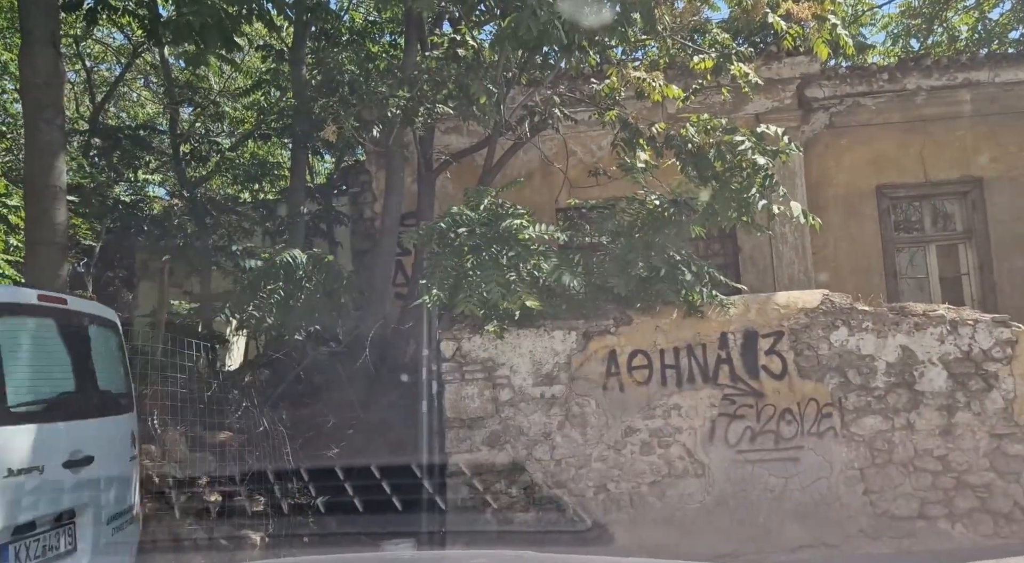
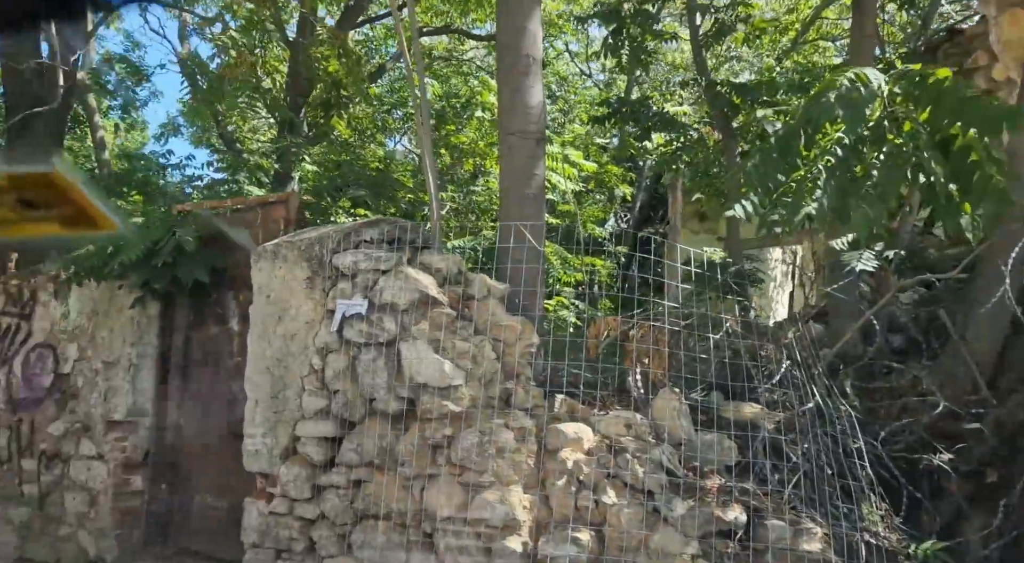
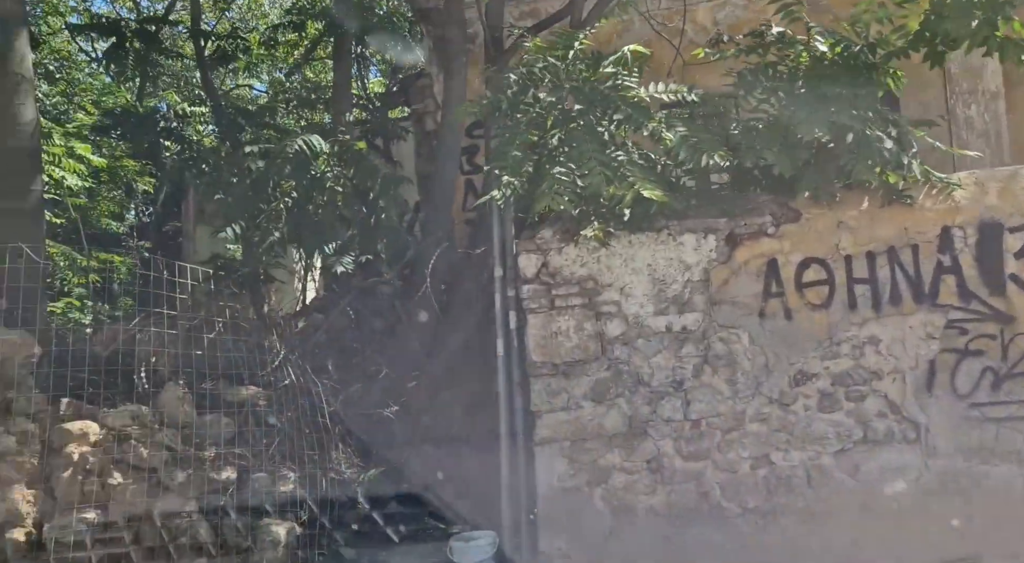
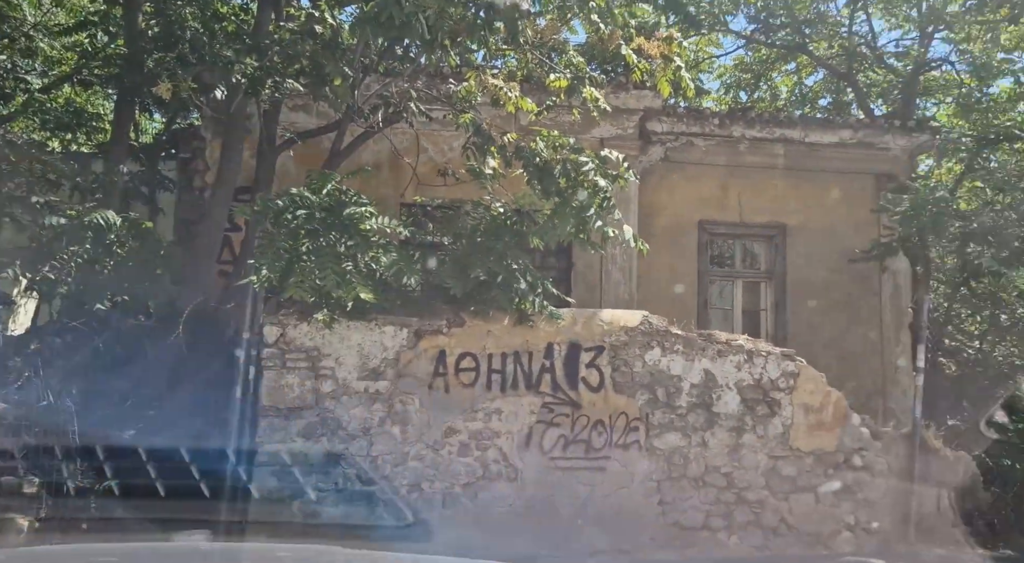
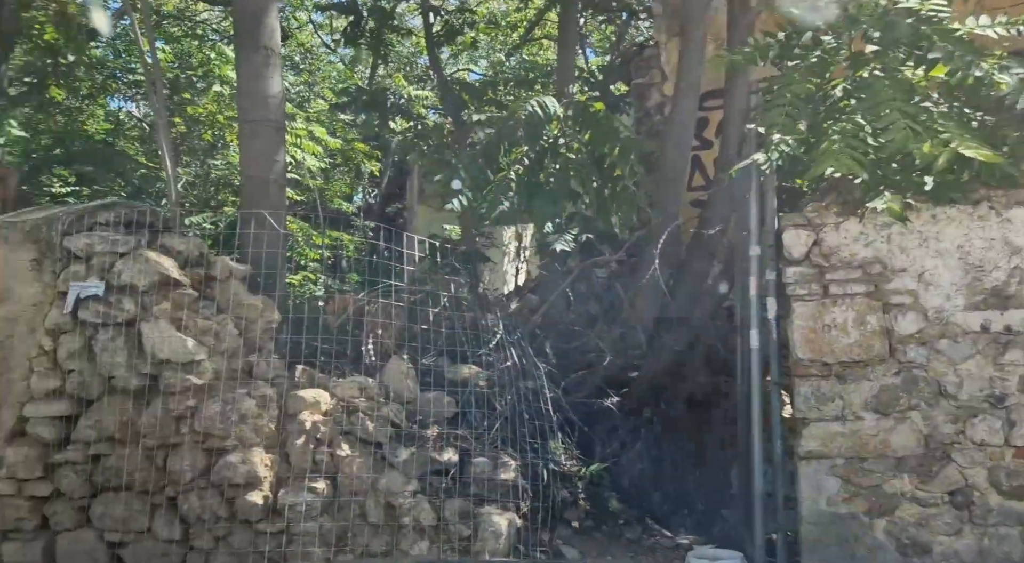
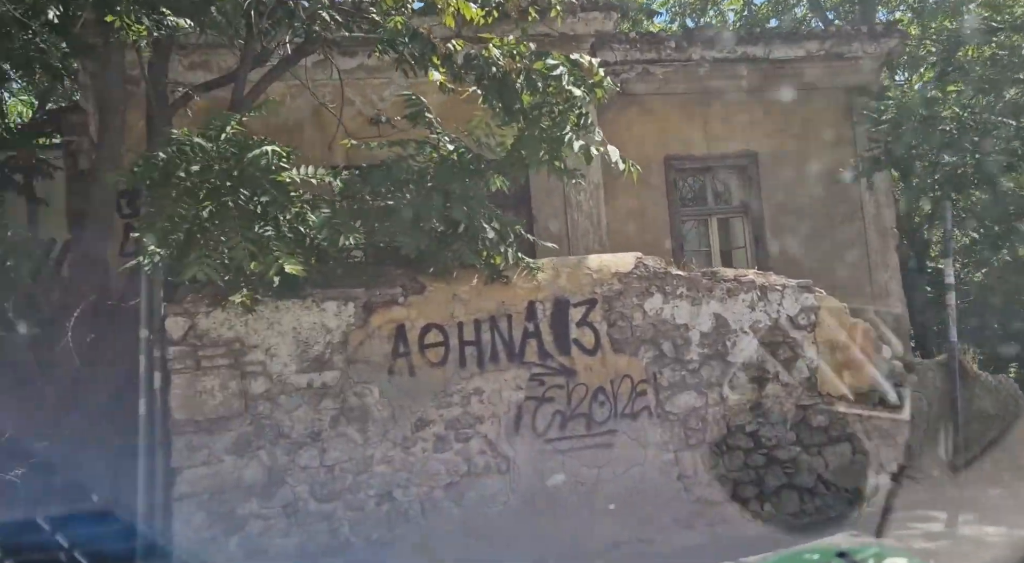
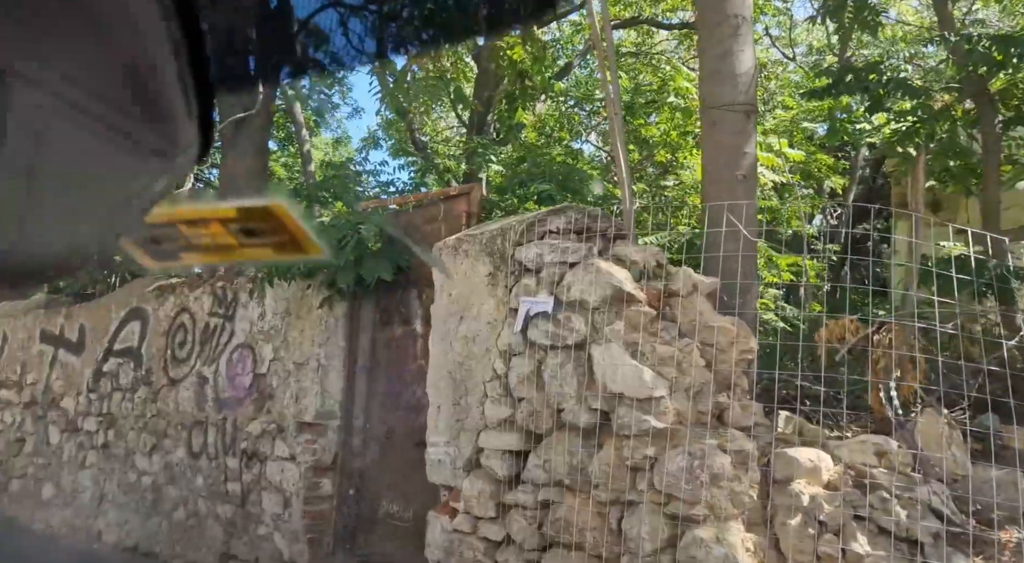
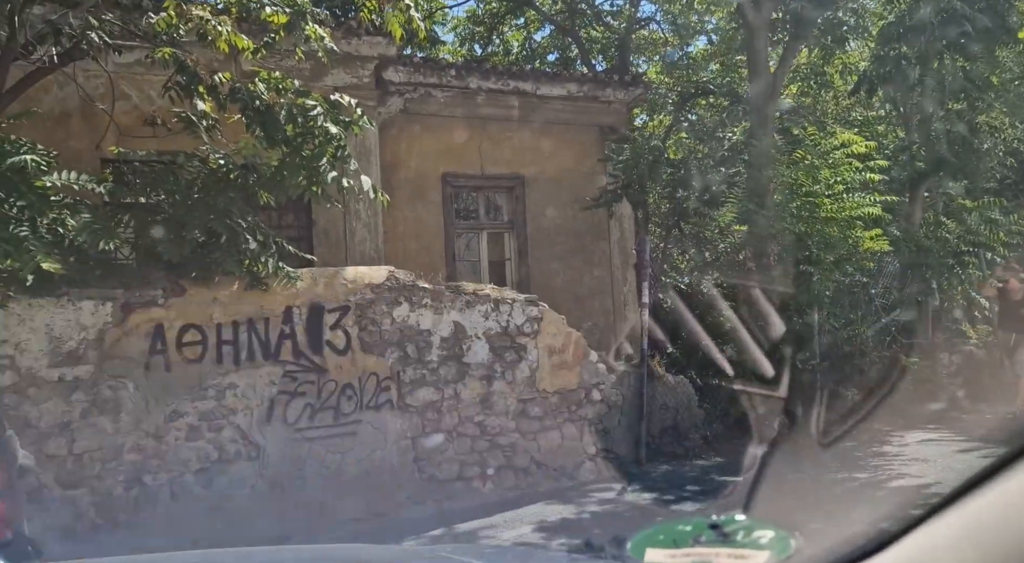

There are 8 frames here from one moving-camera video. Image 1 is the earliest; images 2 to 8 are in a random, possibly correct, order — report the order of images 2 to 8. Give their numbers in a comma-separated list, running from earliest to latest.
4, 8, 6, 3, 5, 2, 7
